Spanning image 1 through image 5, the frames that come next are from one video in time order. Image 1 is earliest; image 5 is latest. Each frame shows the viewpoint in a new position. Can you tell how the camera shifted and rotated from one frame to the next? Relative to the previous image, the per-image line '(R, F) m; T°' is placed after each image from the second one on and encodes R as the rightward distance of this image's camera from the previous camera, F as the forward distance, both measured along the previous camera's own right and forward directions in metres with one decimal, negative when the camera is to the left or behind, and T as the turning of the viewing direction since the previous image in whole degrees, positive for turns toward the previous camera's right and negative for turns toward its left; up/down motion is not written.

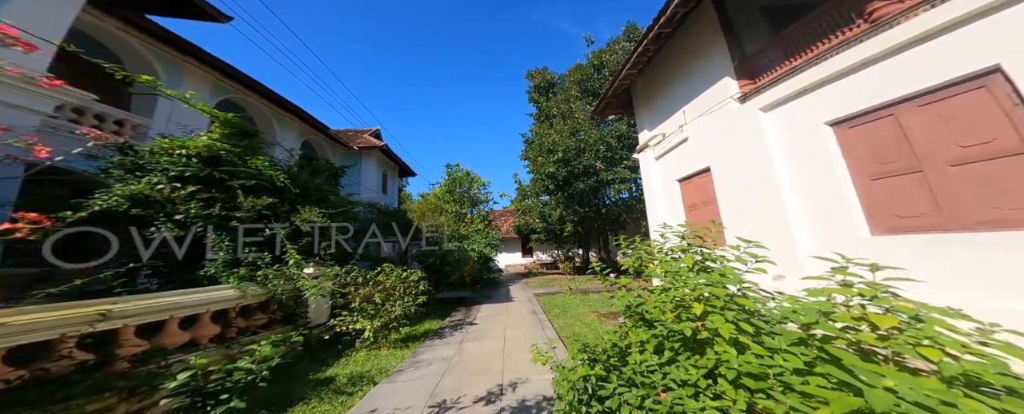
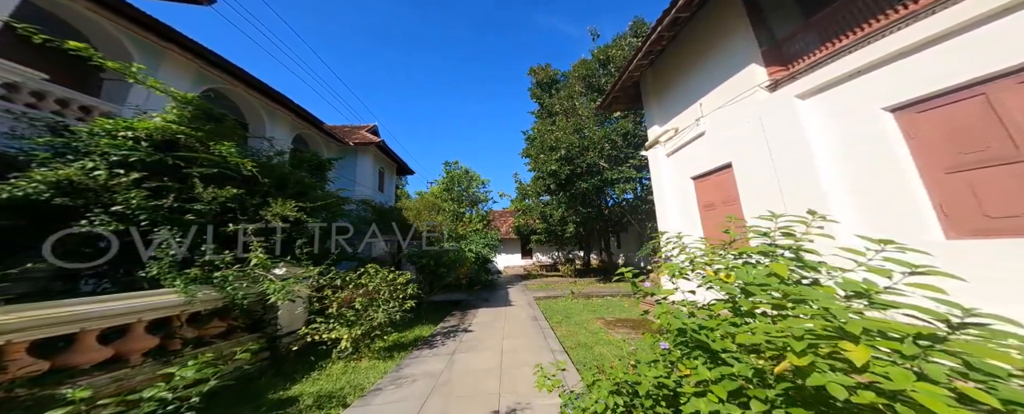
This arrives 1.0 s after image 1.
(0.0, +0.5) m; 0°
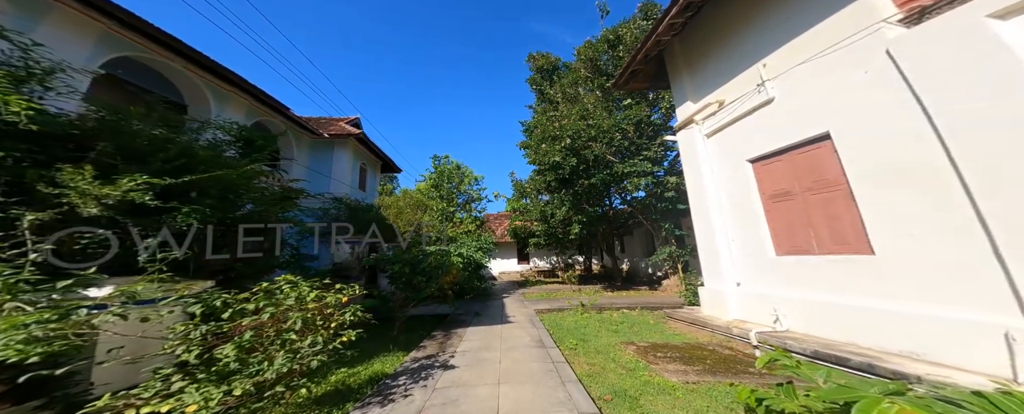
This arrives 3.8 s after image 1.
(-0.1, +1.7) m; +1°
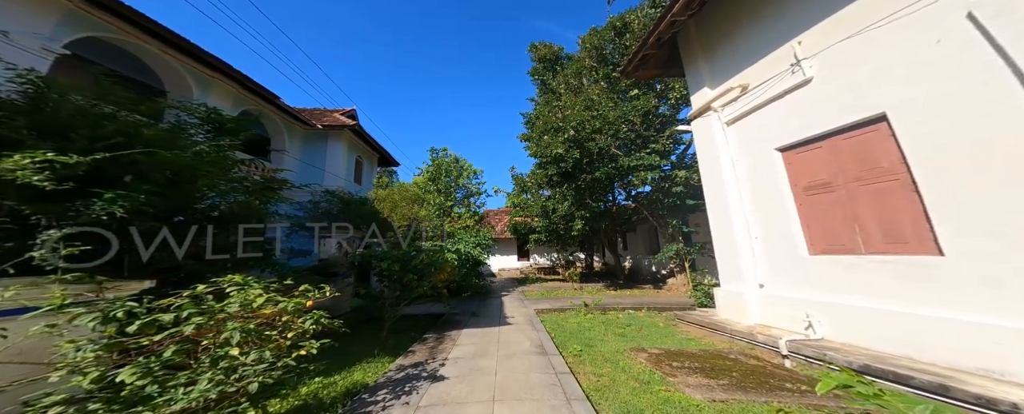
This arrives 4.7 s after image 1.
(0.0, +0.5) m; 0°
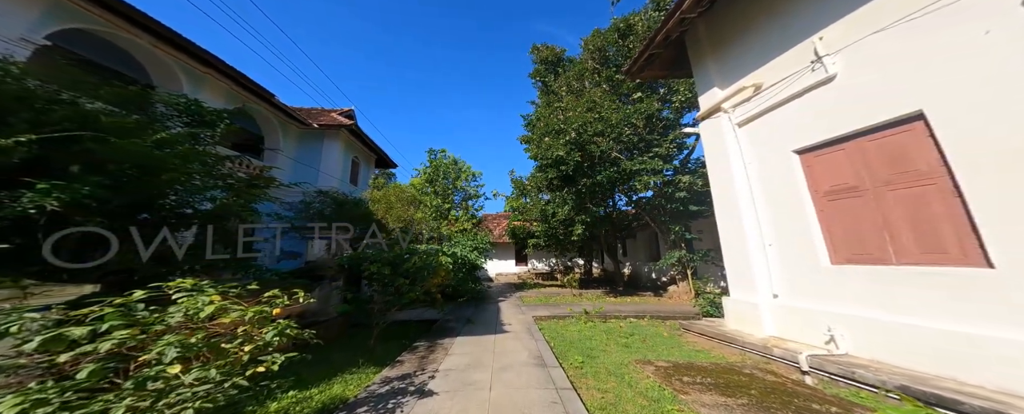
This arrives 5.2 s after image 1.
(0.0, +0.3) m; 0°
